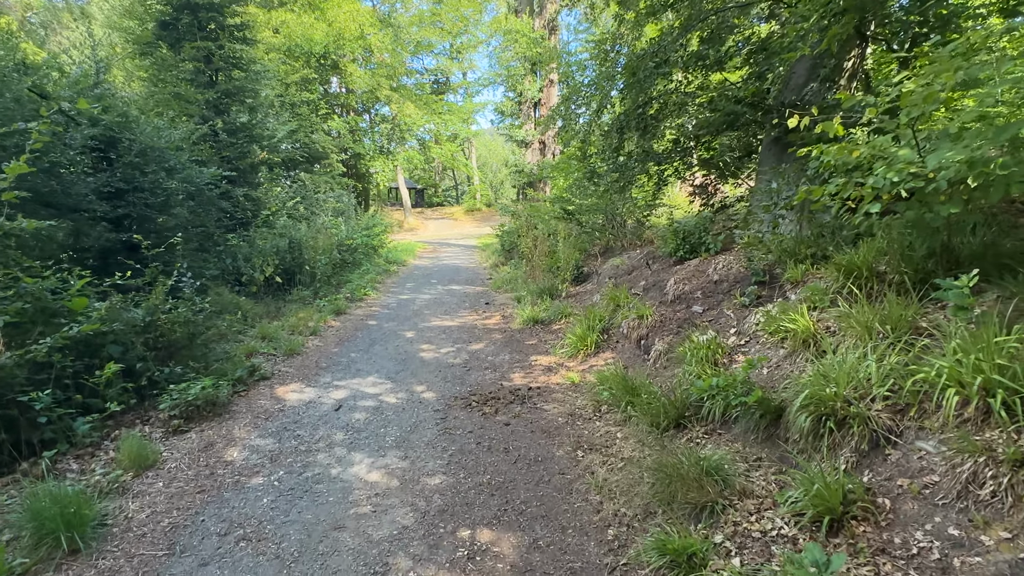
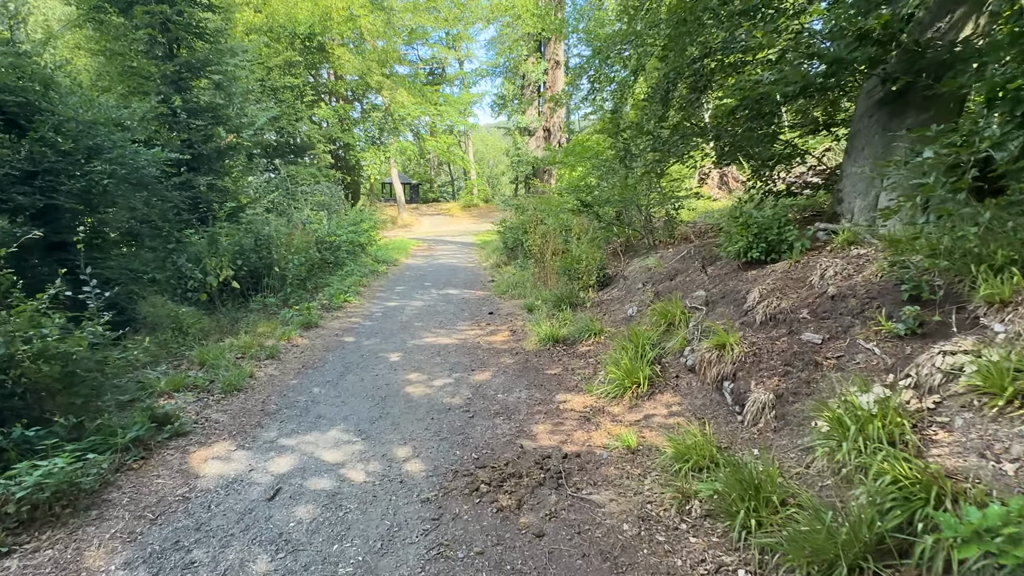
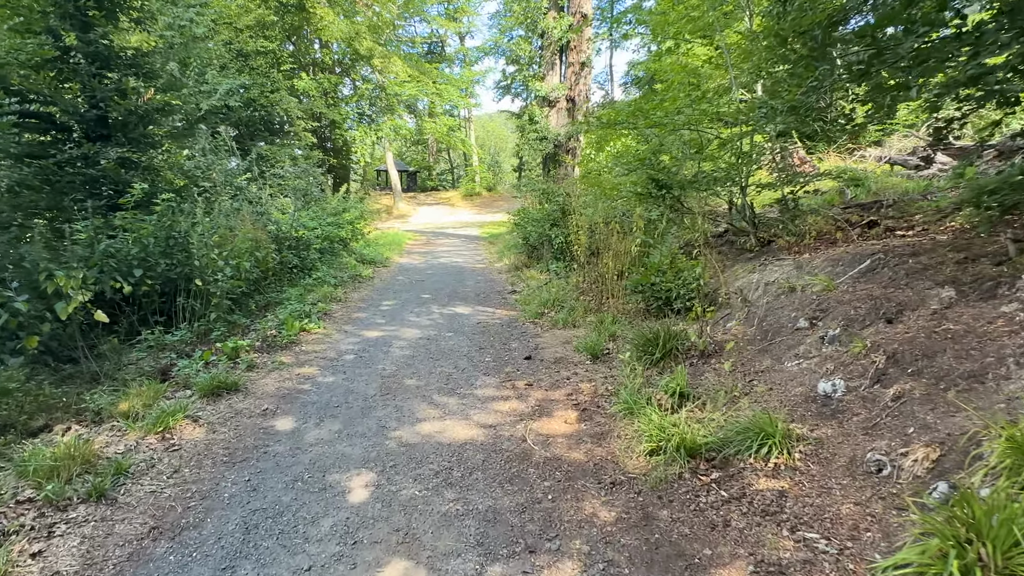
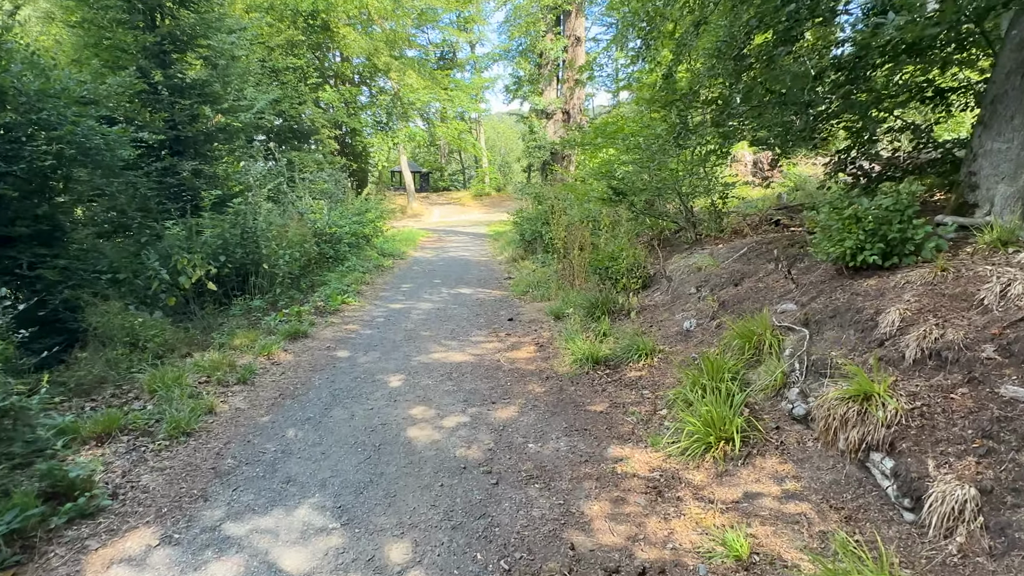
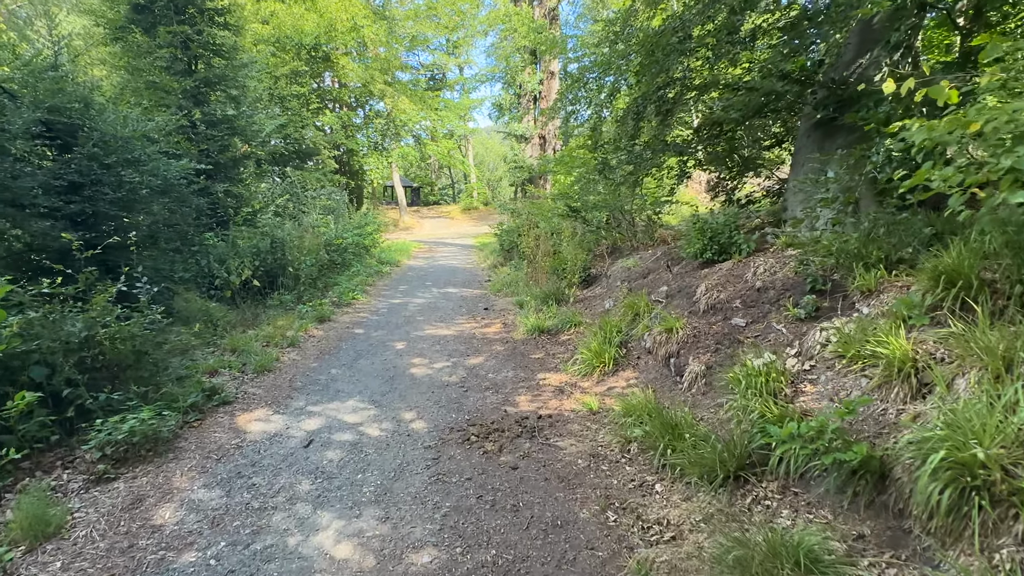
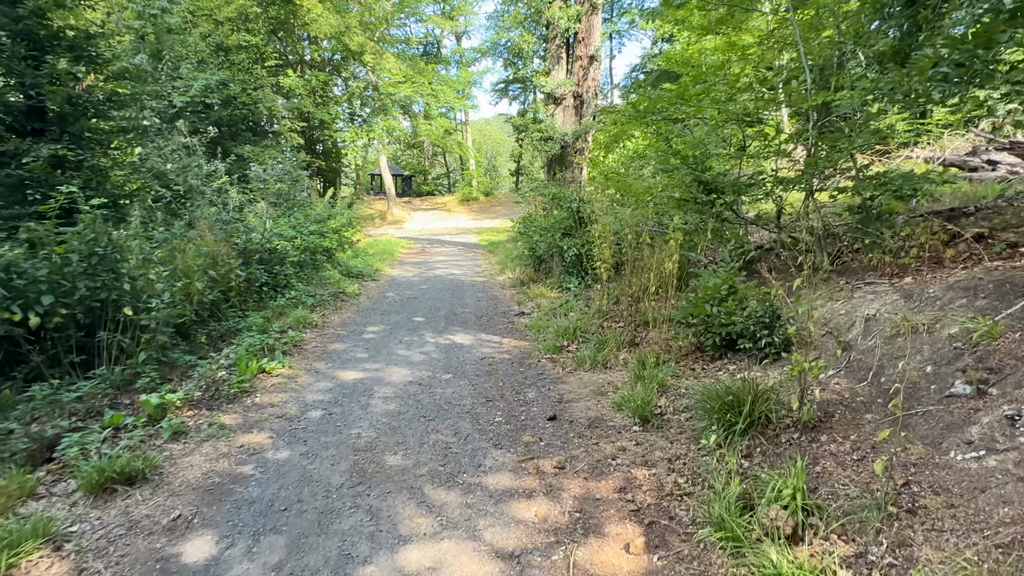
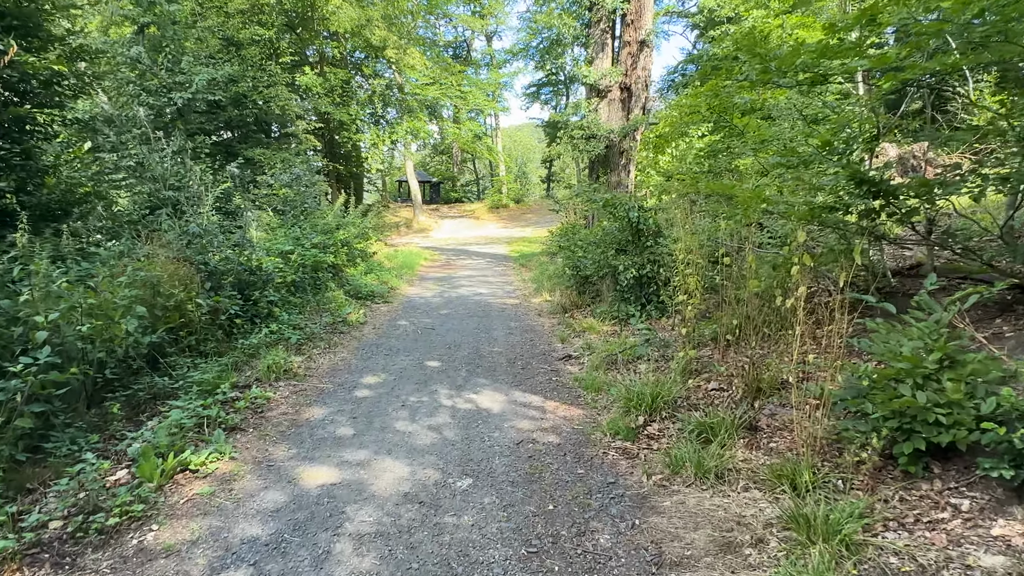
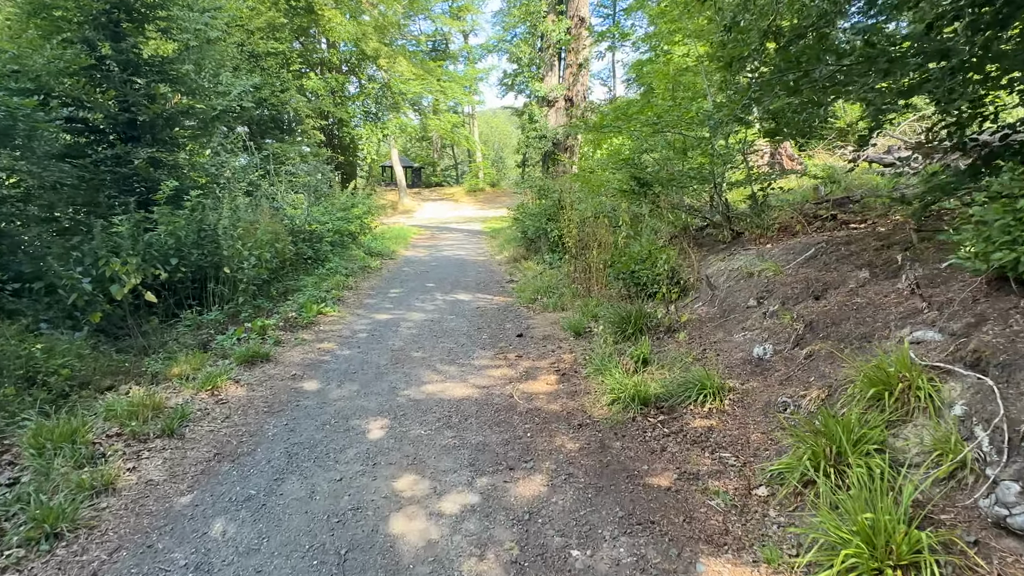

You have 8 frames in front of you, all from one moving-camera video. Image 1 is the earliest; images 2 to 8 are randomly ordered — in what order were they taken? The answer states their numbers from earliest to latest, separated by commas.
5, 2, 4, 8, 3, 6, 7
